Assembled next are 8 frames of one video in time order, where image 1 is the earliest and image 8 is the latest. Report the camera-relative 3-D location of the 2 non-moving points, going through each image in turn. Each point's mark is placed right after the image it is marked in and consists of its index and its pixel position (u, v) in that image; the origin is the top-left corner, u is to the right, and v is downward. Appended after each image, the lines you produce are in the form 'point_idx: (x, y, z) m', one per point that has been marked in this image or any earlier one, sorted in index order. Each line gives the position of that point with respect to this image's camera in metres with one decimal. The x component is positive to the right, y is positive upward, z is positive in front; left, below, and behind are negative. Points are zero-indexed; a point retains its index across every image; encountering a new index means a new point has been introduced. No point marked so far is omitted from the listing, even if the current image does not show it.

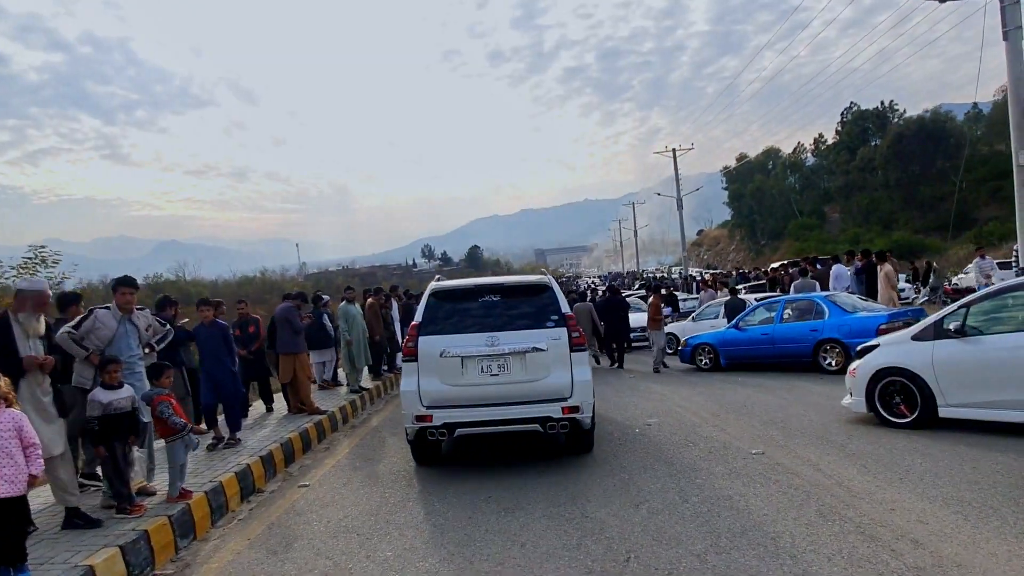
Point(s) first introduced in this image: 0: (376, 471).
0: (-1.5, -2.1, +8.4) m
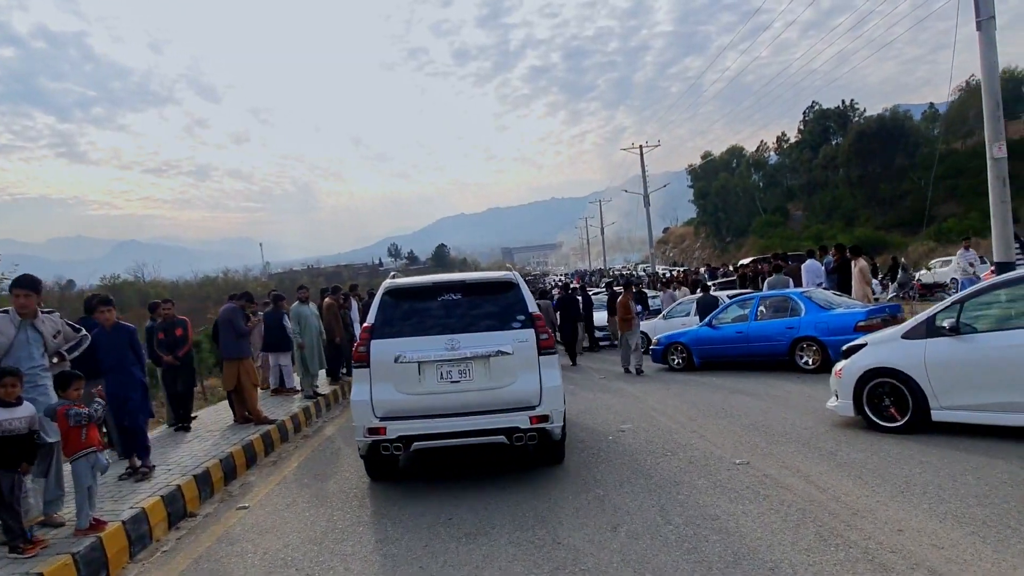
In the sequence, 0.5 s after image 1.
0: (-1.9, -2.1, +7.6) m
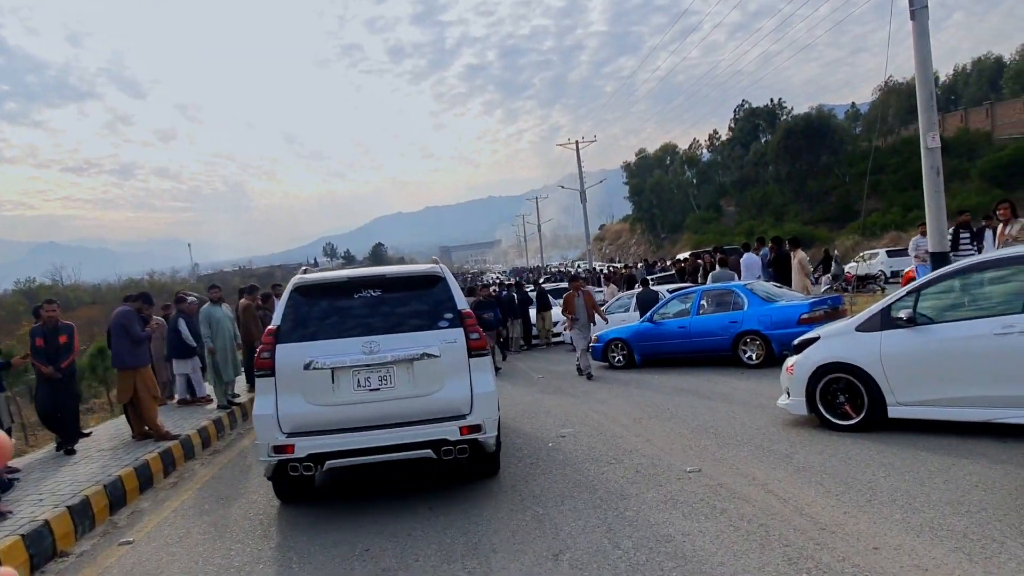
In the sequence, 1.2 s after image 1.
0: (-2.6, -2.1, +6.7) m
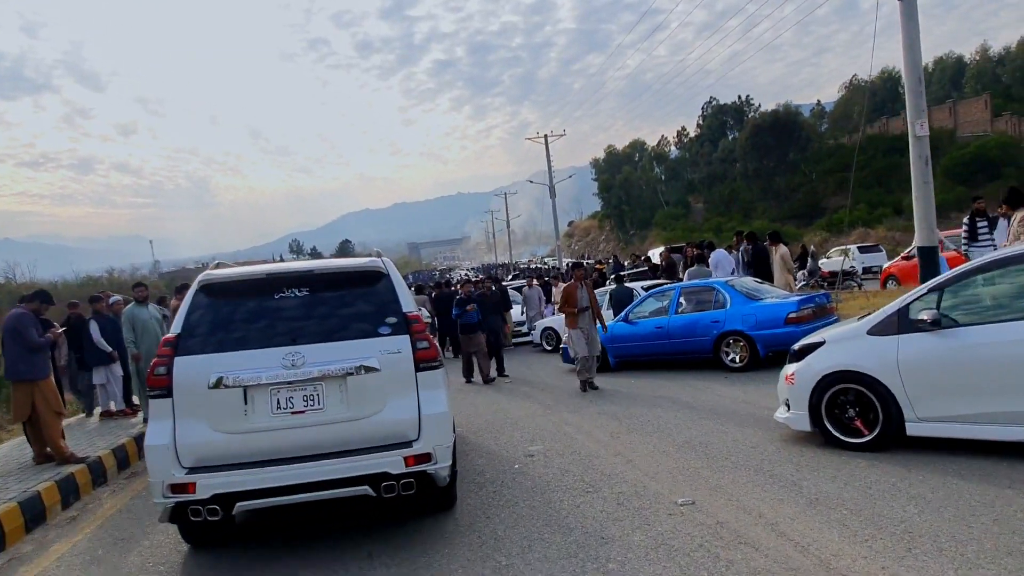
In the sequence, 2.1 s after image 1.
0: (-2.9, -2.1, +5.4) m
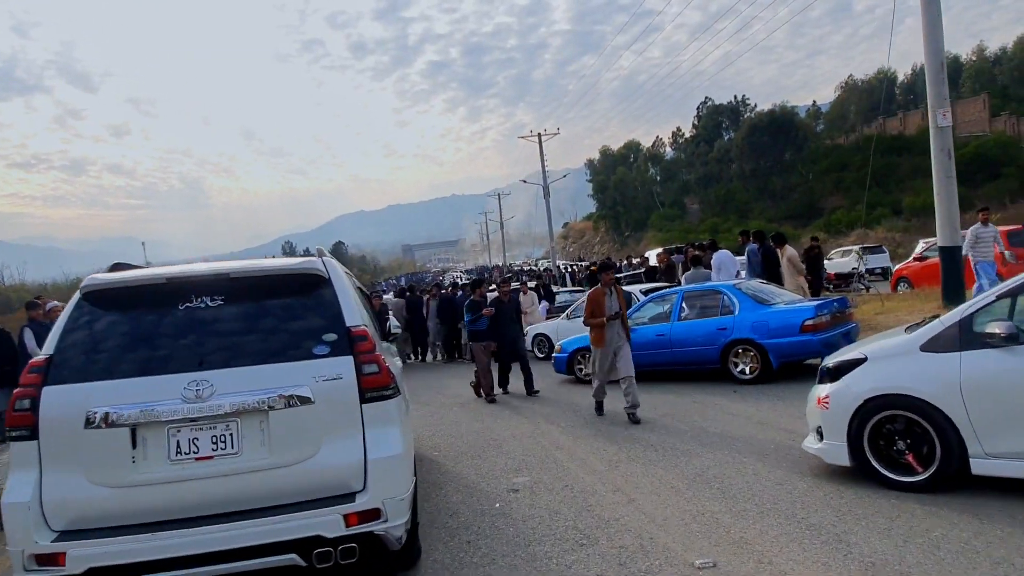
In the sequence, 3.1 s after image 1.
0: (-3.0, -2.1, +4.3) m
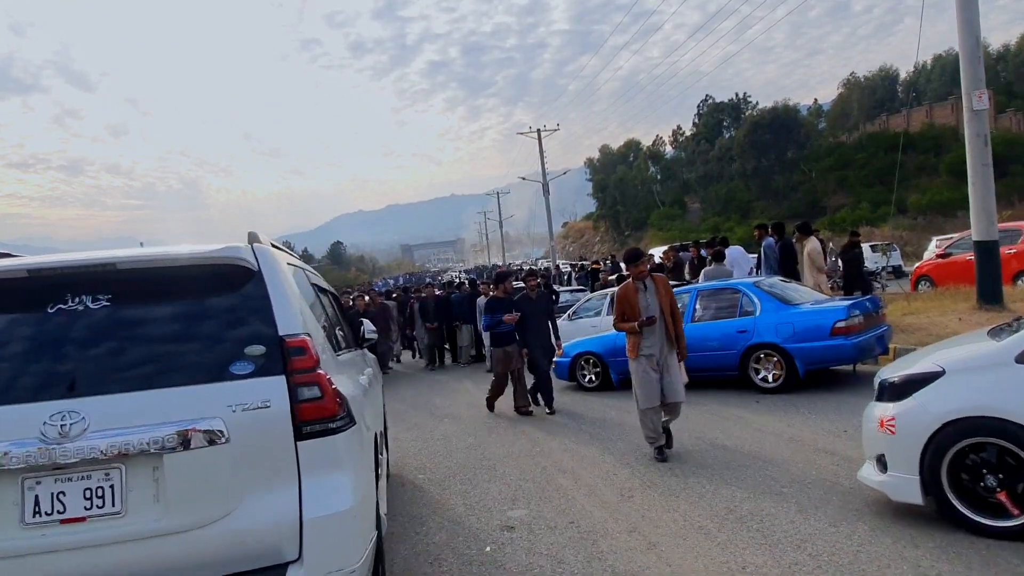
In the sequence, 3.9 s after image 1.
0: (-3.1, -2.1, +3.2) m
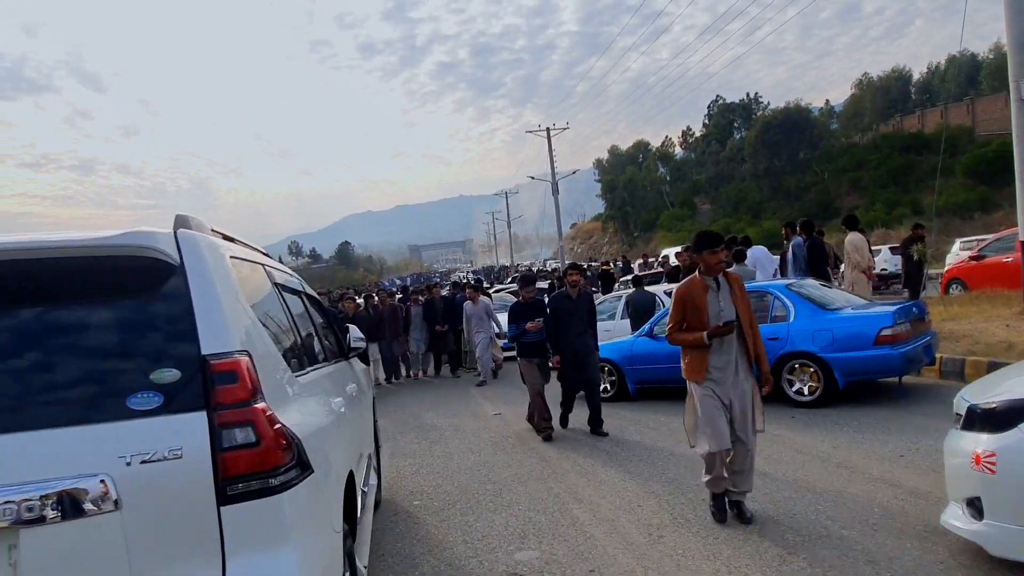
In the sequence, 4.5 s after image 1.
0: (-3.0, -2.1, +2.4) m
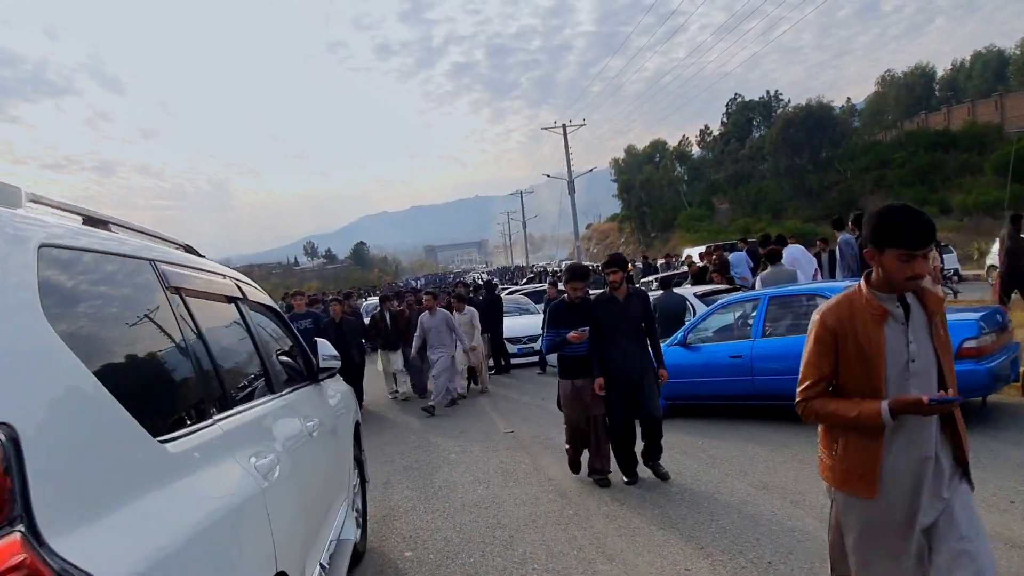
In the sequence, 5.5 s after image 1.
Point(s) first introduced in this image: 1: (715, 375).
0: (-3.0, -2.1, +1.2) m
1: (+2.4, -1.0, +8.6) m
